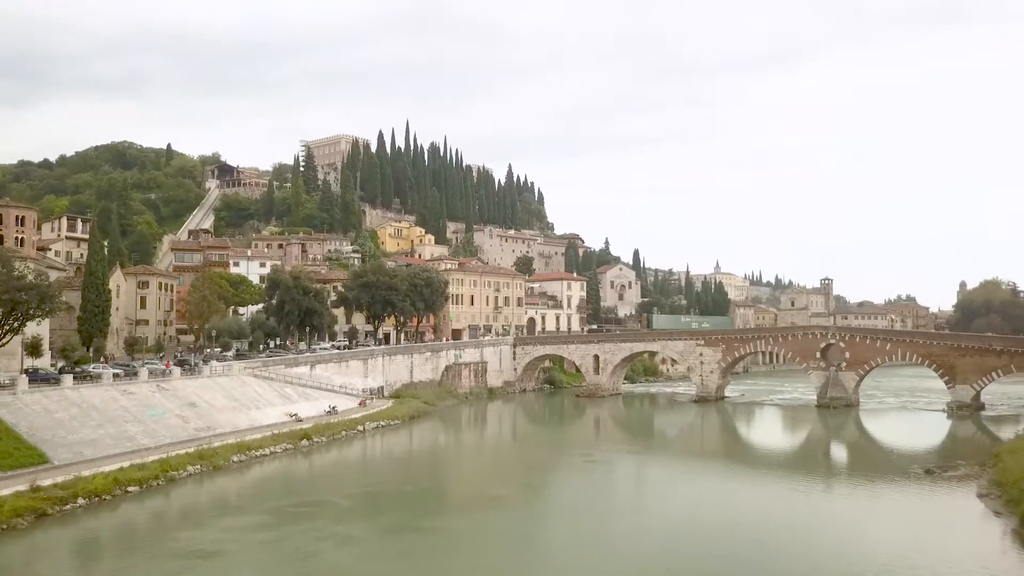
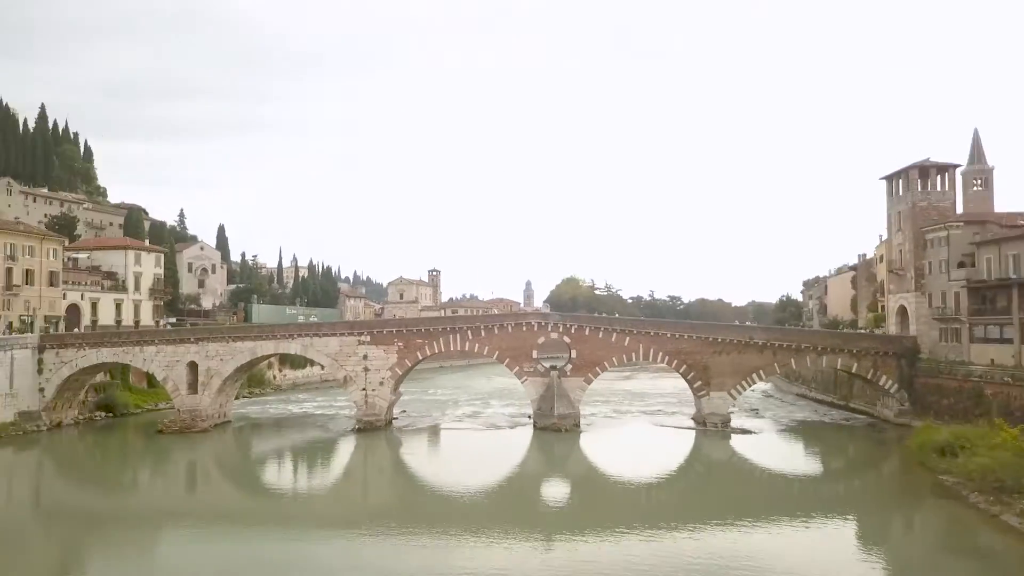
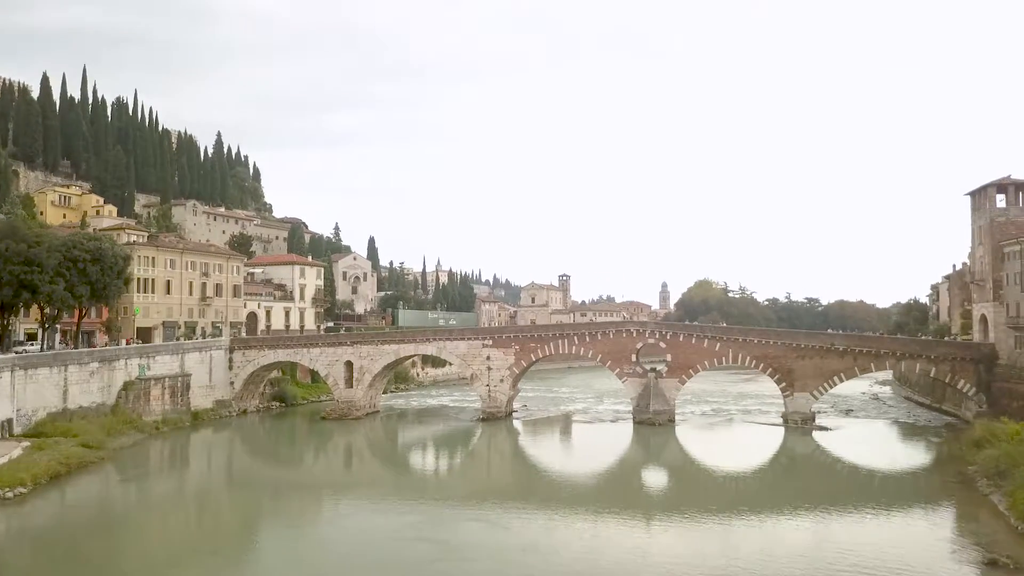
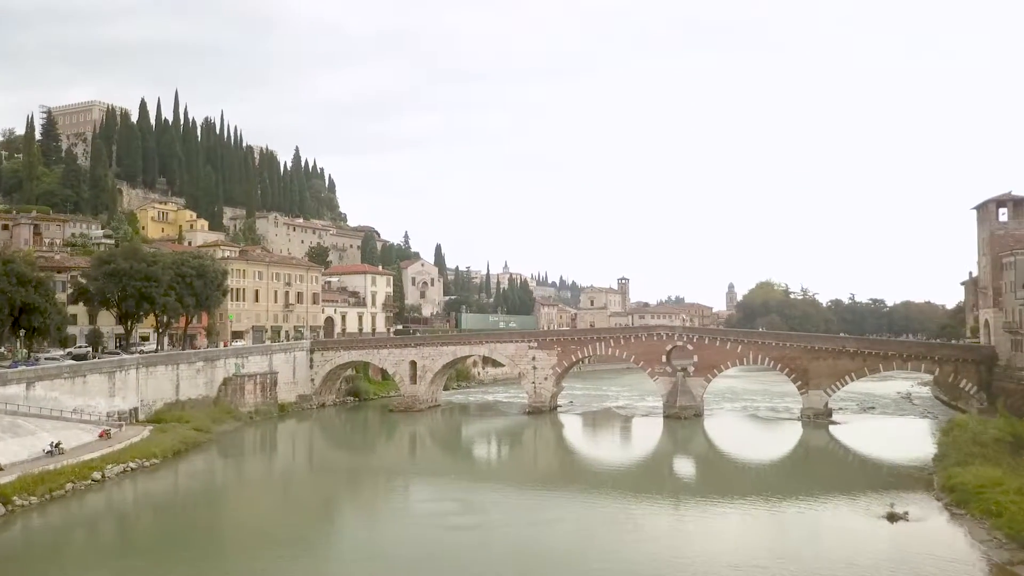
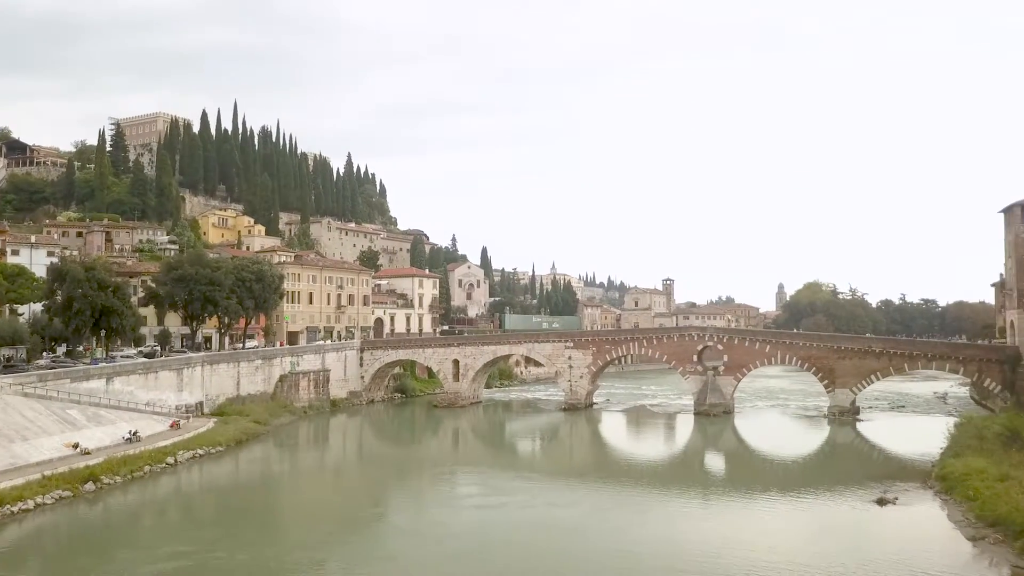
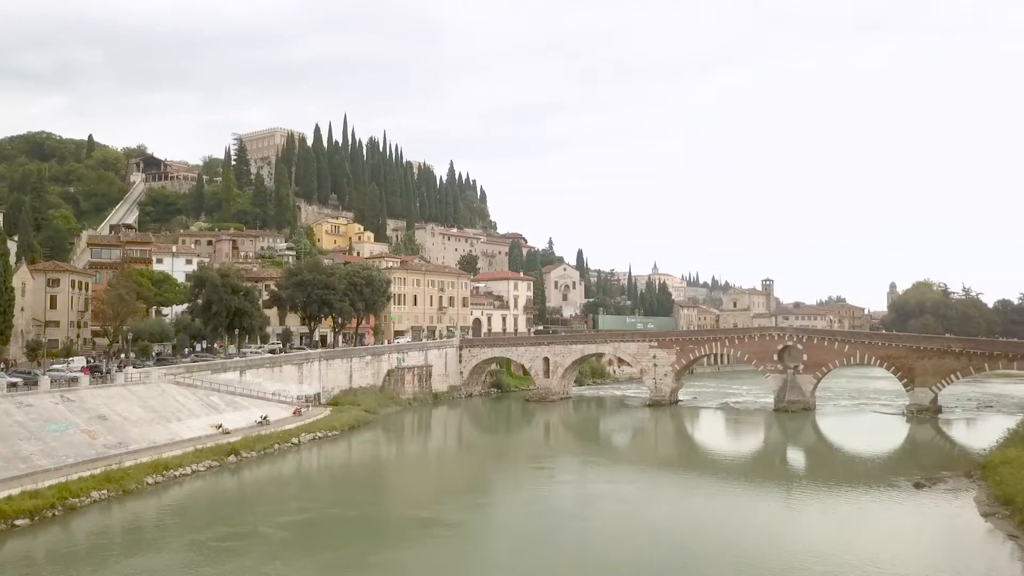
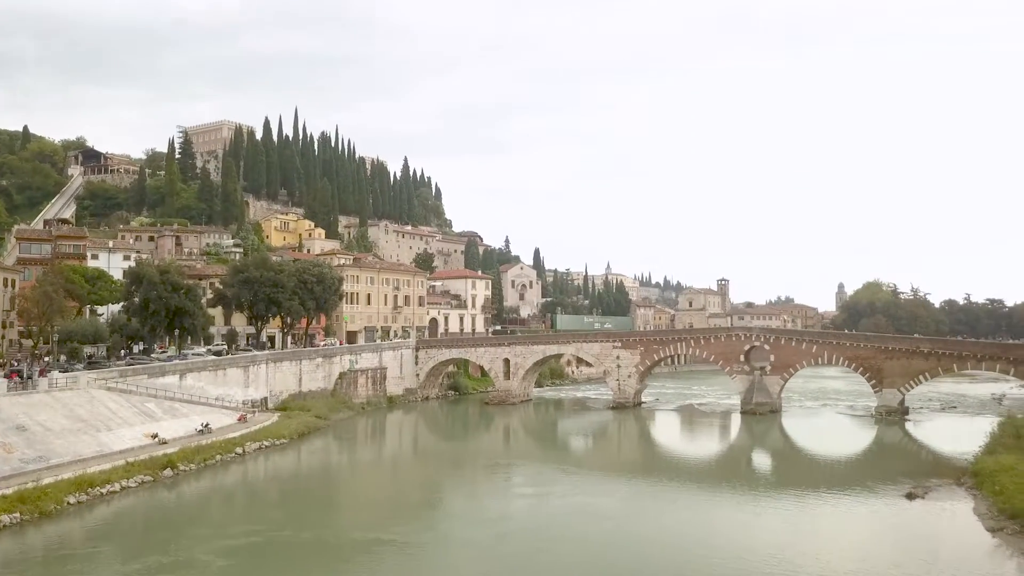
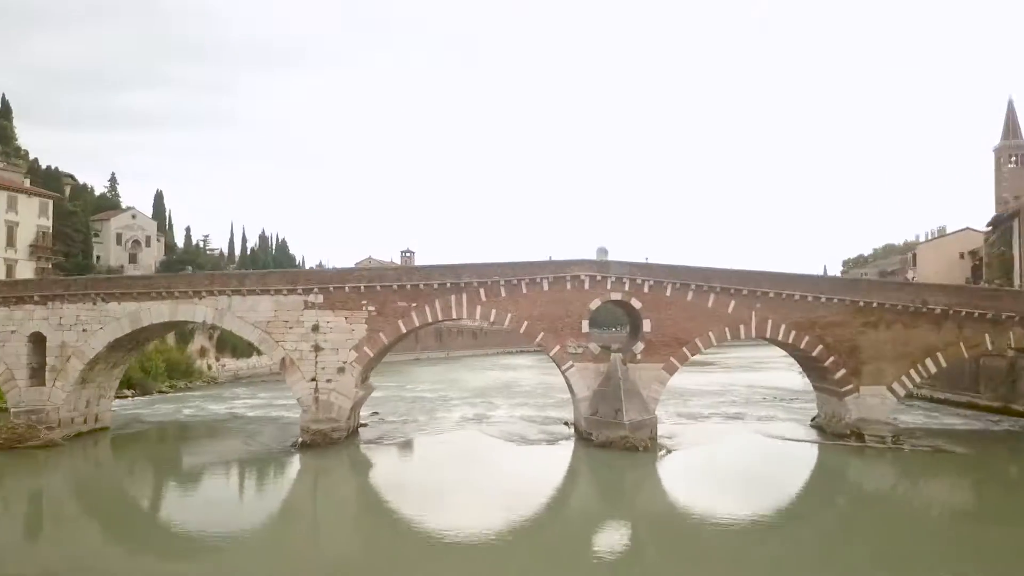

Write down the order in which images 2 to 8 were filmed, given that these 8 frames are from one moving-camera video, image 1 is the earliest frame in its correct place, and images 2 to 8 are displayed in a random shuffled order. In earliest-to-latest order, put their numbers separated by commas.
6, 7, 5, 4, 3, 2, 8
